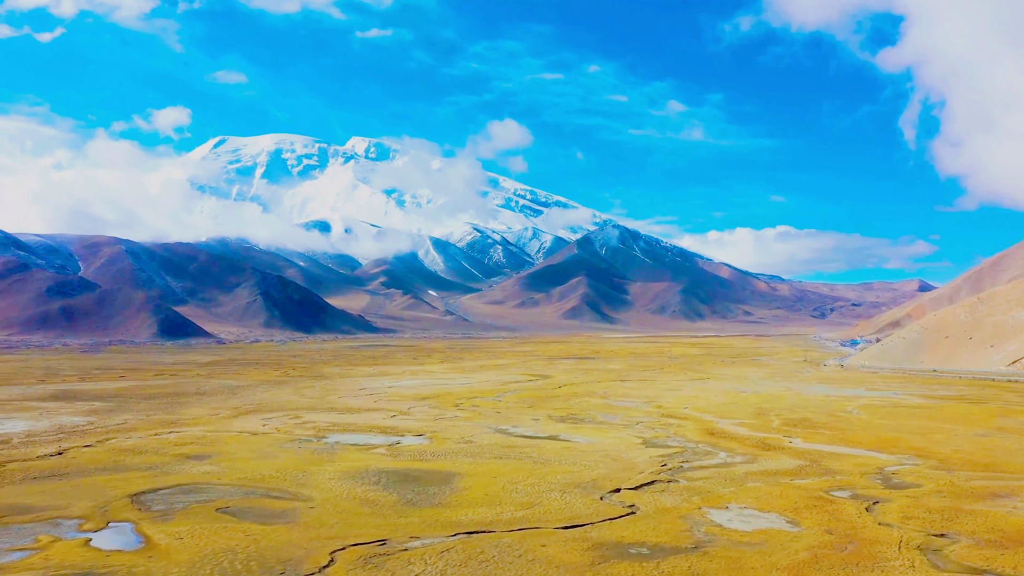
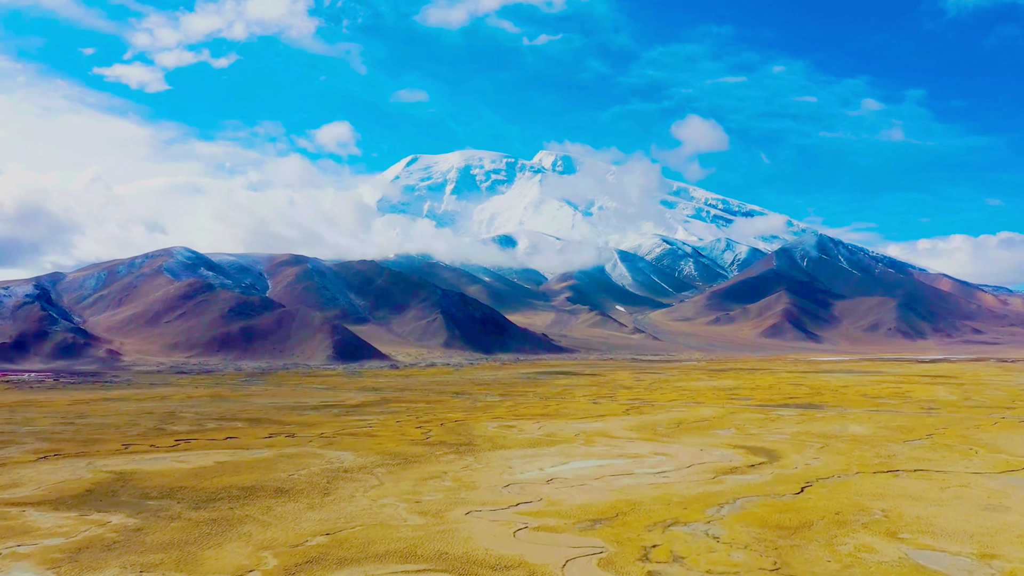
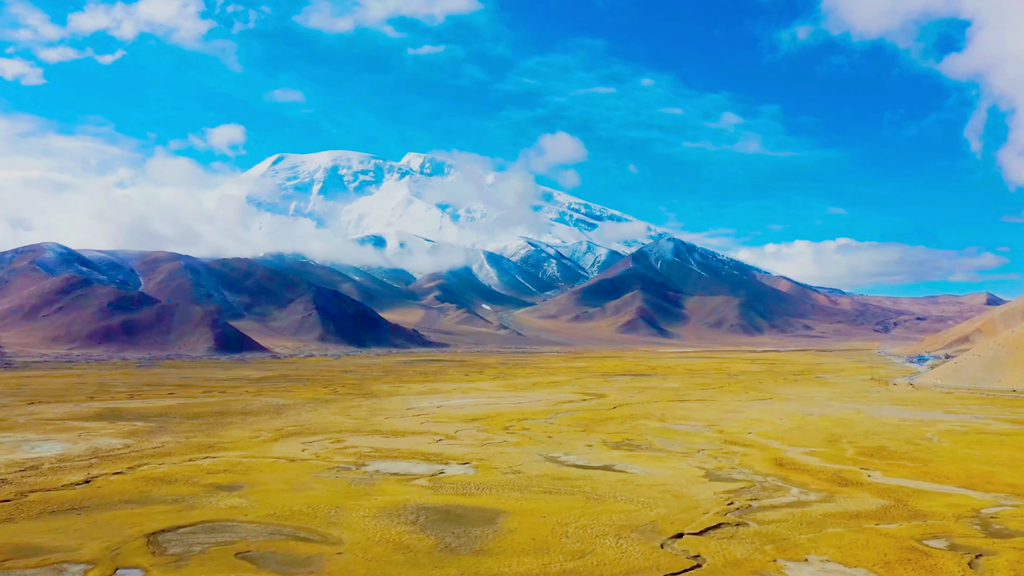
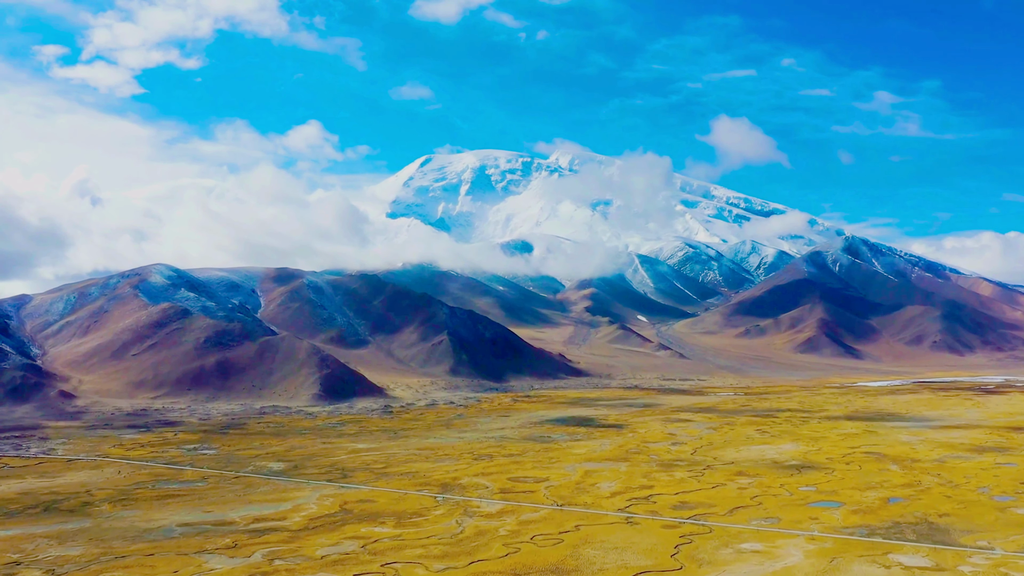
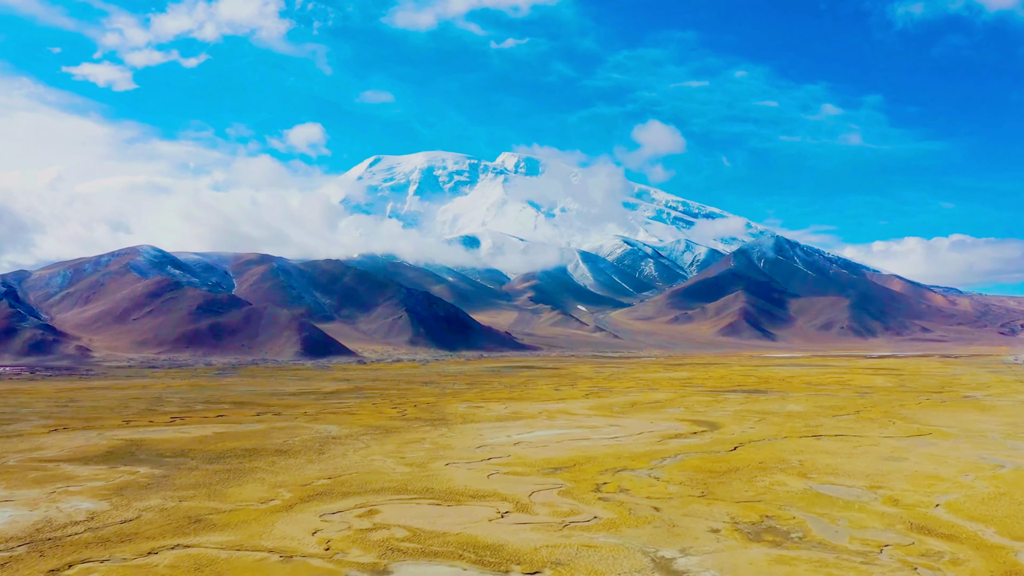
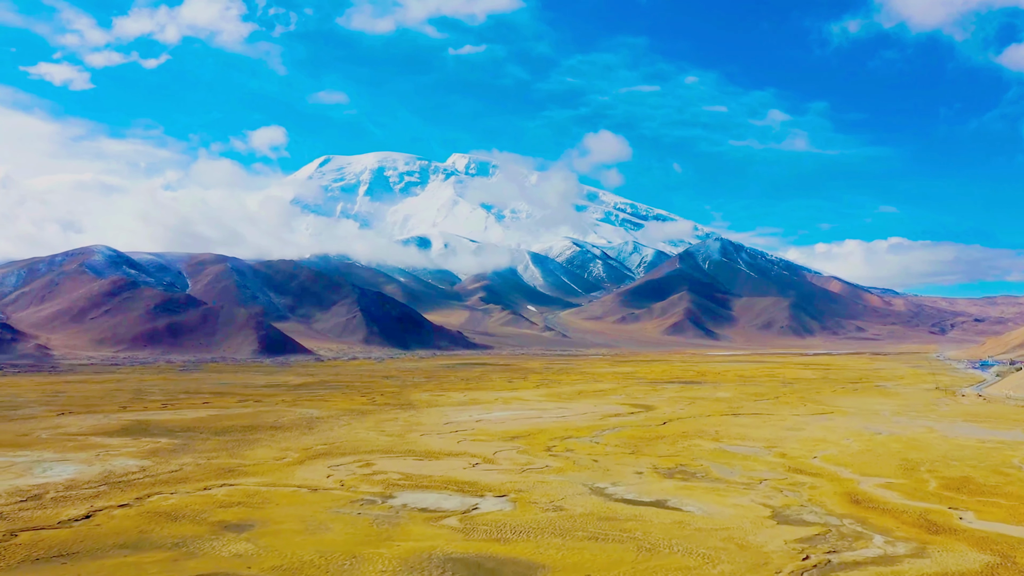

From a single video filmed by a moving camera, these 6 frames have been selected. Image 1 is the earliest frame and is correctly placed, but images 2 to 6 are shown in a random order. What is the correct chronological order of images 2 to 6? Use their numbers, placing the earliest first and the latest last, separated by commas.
3, 6, 5, 2, 4
